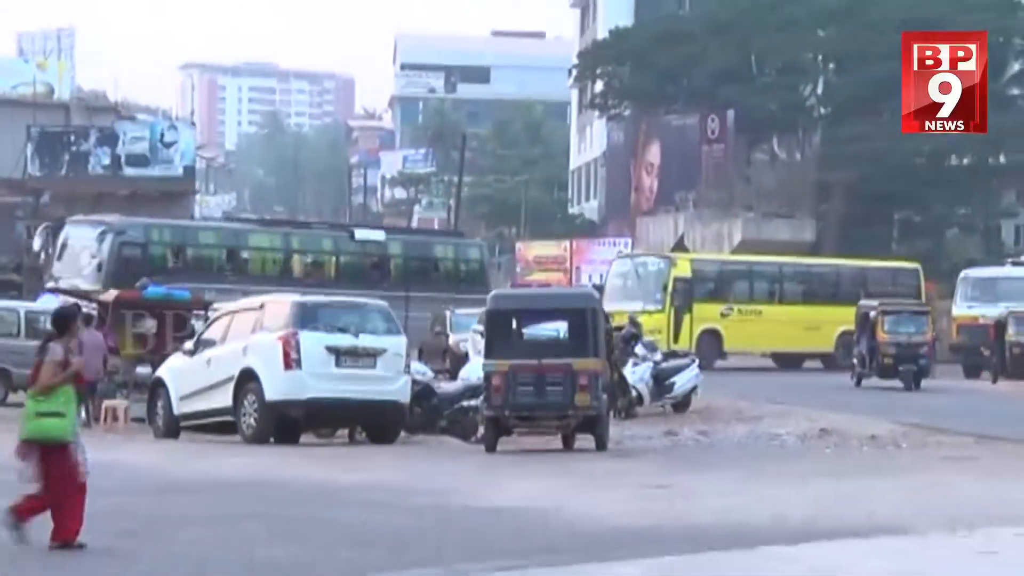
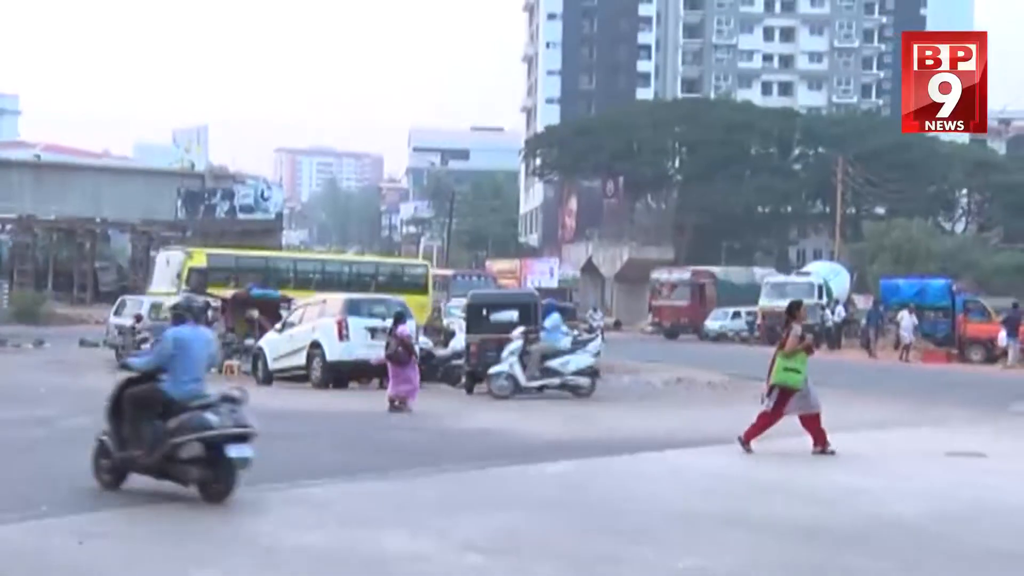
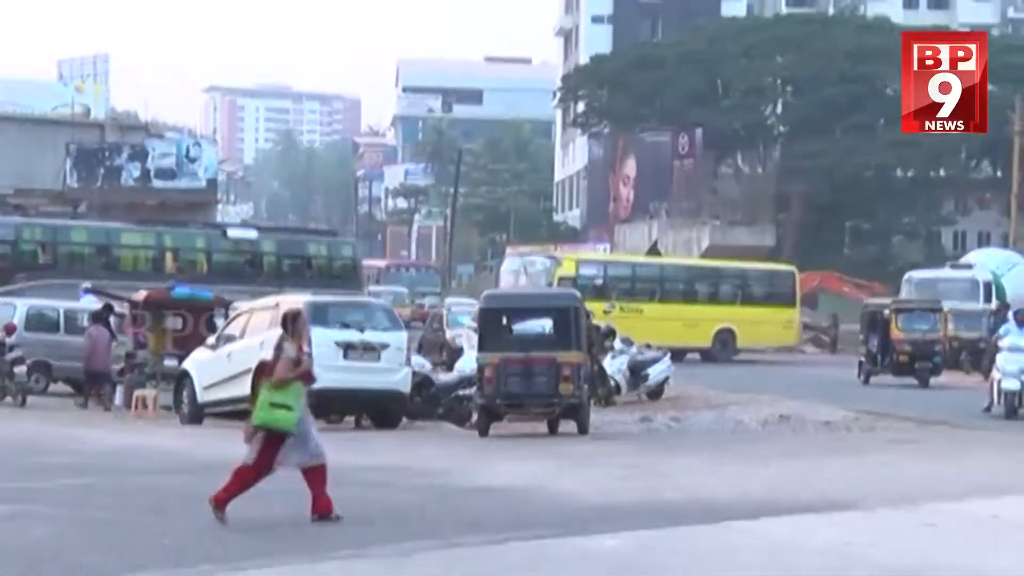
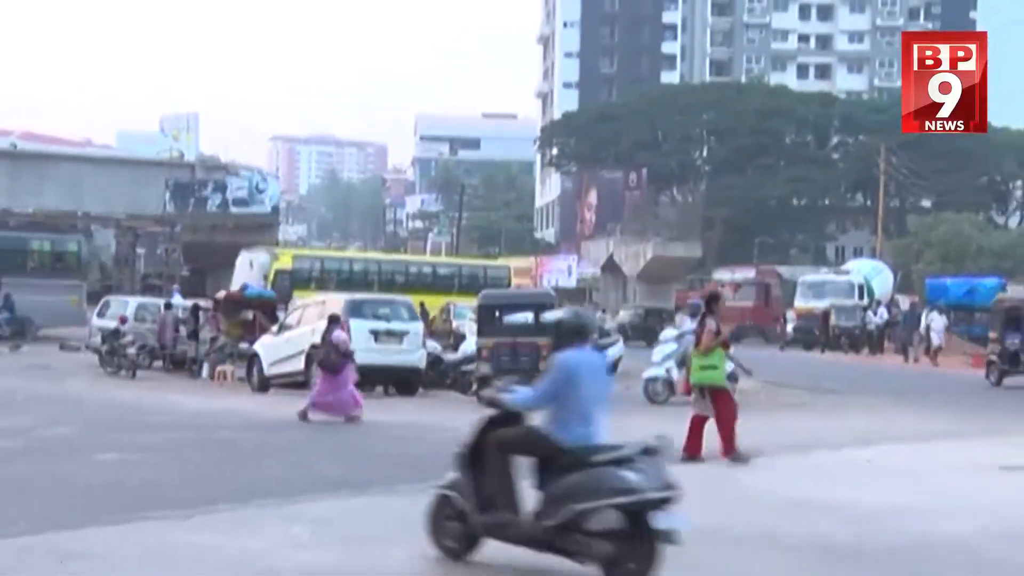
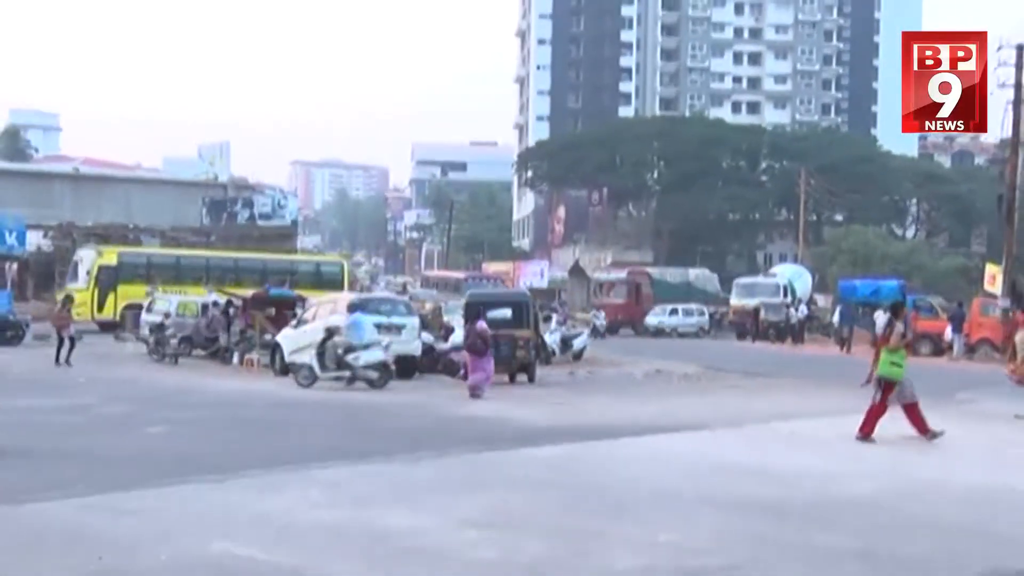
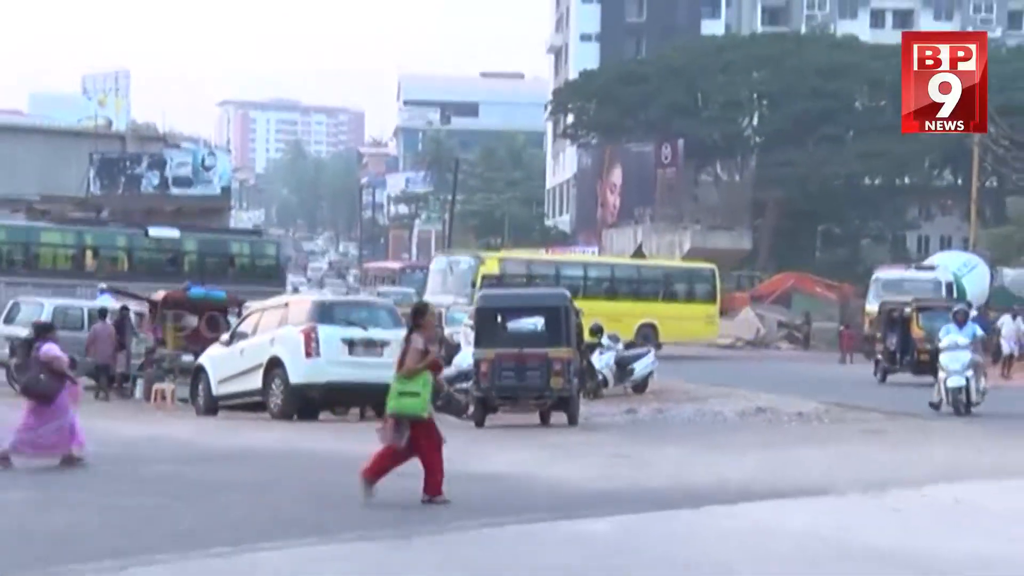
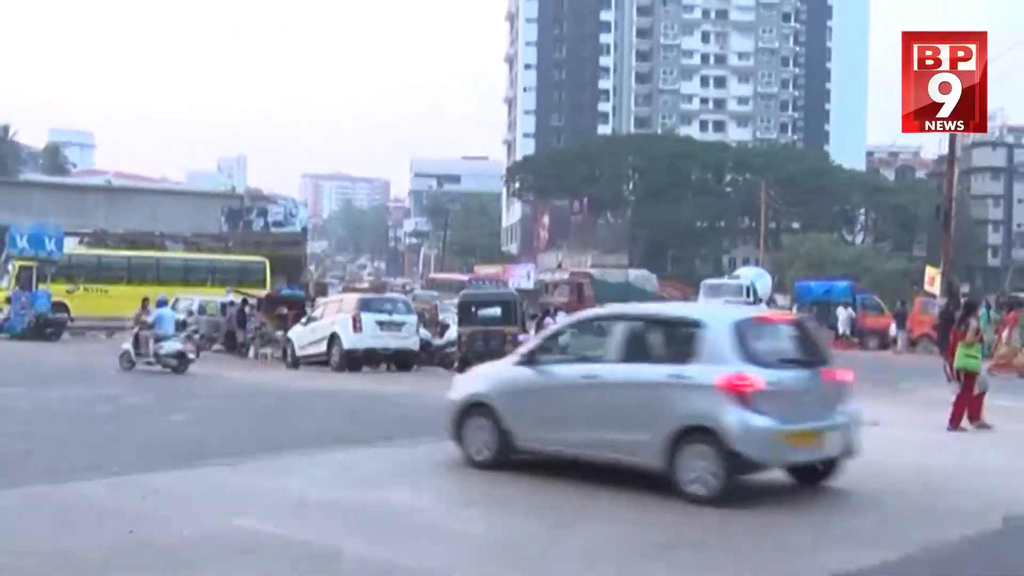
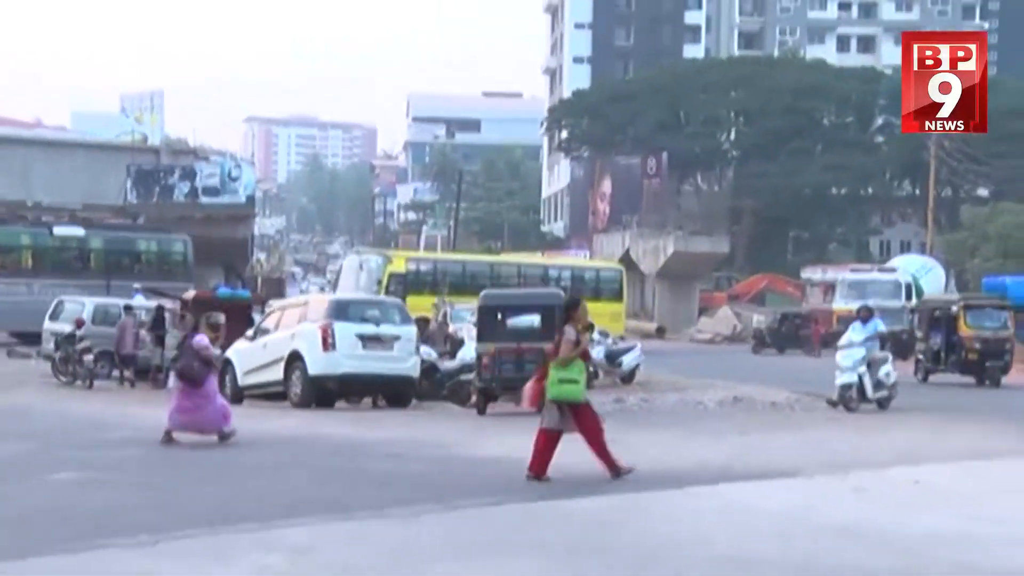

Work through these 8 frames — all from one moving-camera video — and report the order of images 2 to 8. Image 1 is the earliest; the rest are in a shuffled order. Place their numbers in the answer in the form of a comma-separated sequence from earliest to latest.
3, 6, 8, 4, 2, 5, 7
